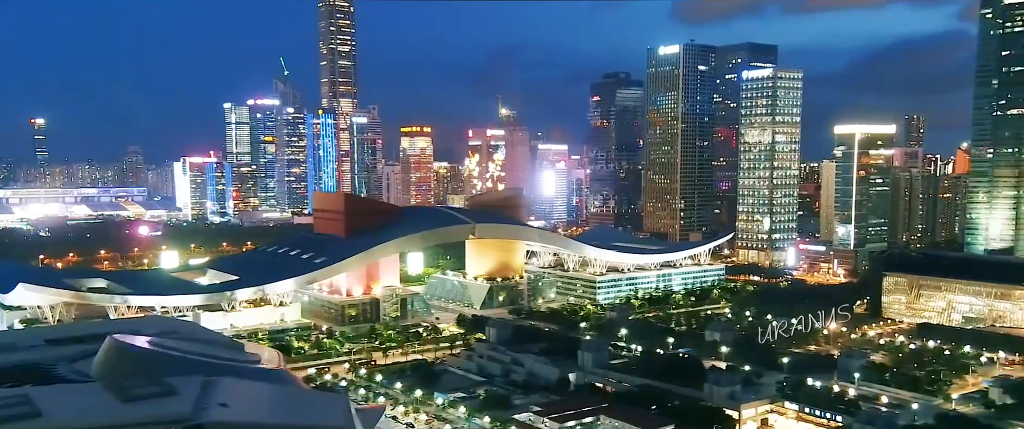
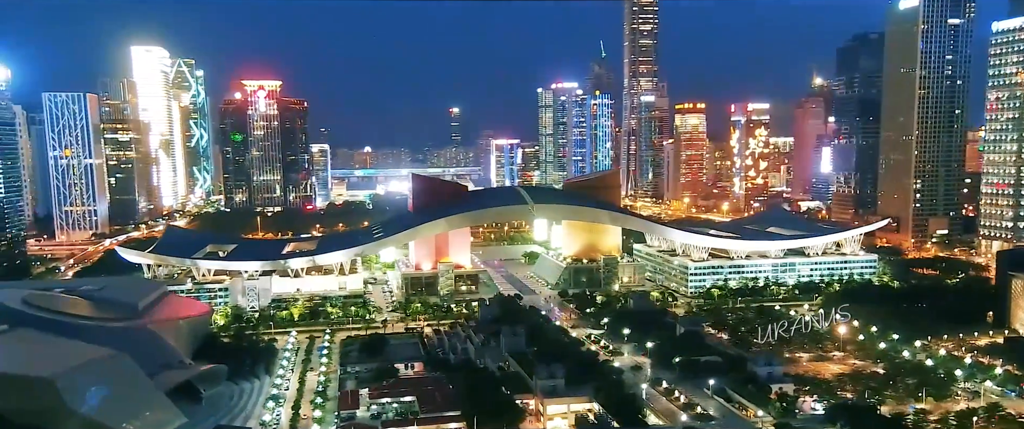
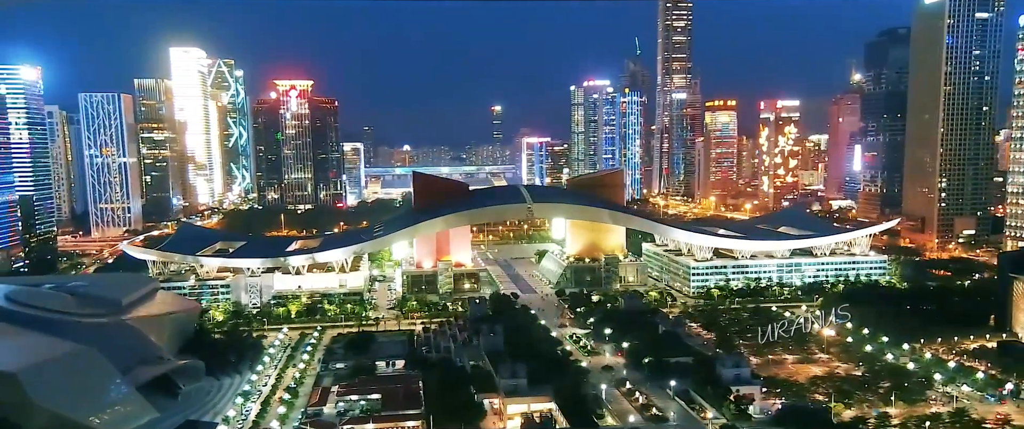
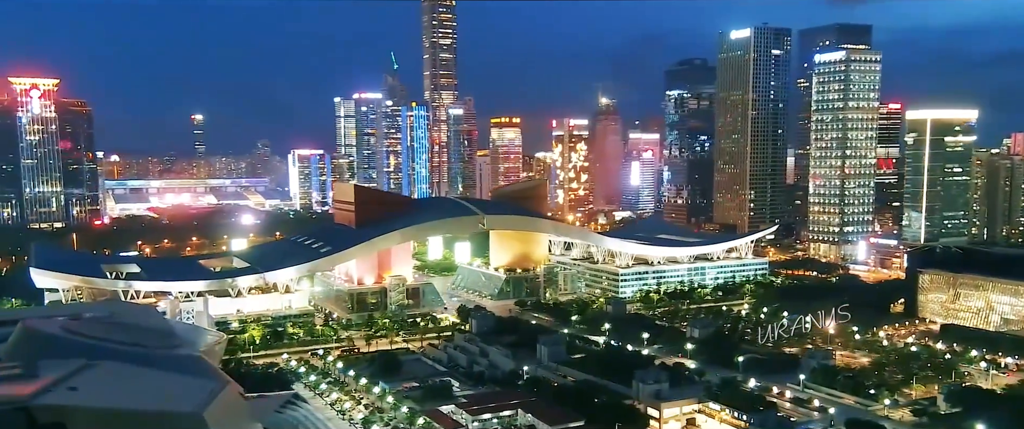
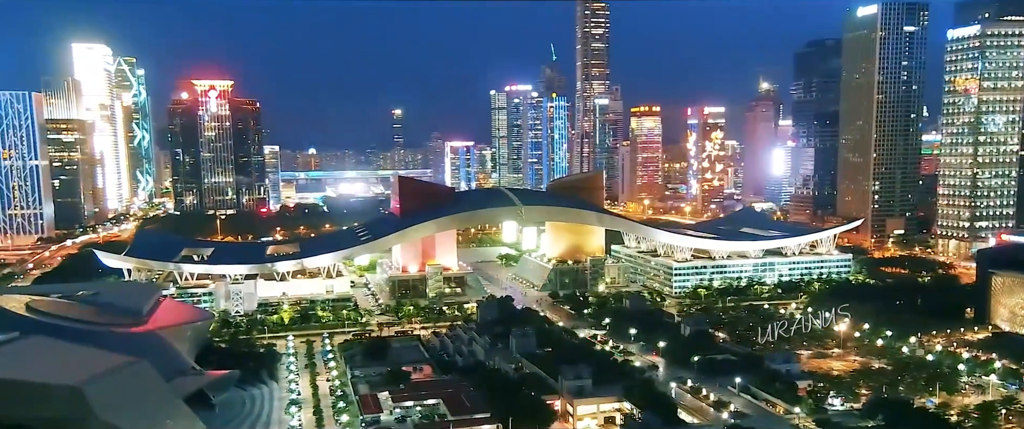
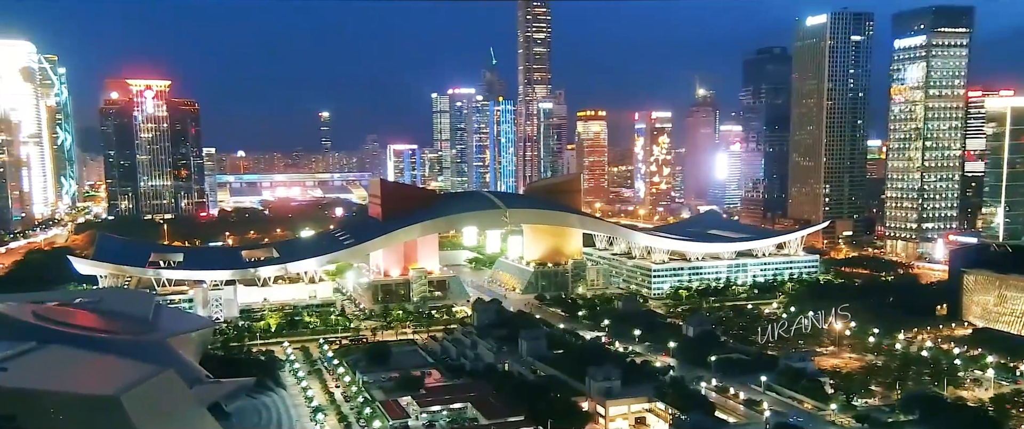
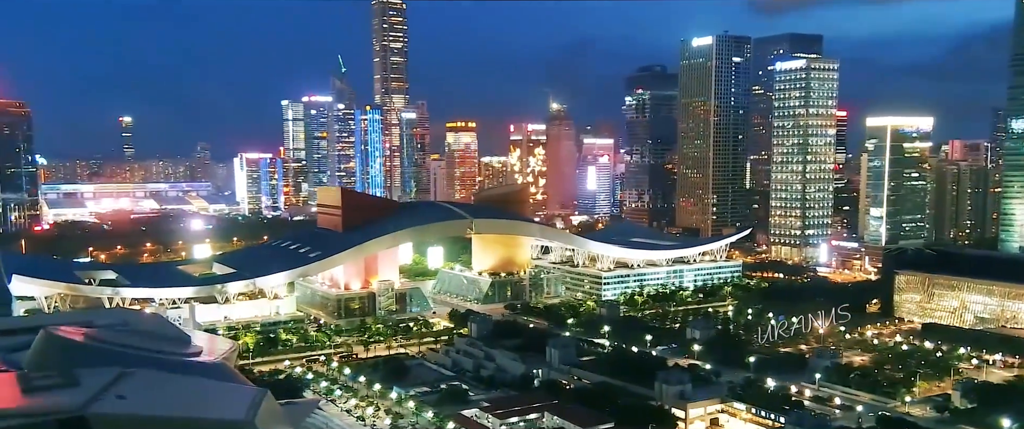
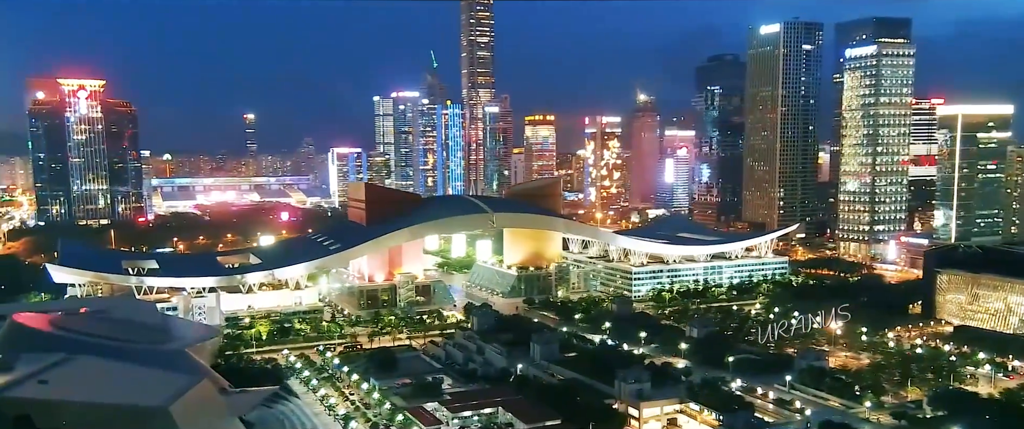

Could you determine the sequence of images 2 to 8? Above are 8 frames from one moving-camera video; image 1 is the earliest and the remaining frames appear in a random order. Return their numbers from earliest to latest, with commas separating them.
7, 4, 8, 6, 5, 2, 3
